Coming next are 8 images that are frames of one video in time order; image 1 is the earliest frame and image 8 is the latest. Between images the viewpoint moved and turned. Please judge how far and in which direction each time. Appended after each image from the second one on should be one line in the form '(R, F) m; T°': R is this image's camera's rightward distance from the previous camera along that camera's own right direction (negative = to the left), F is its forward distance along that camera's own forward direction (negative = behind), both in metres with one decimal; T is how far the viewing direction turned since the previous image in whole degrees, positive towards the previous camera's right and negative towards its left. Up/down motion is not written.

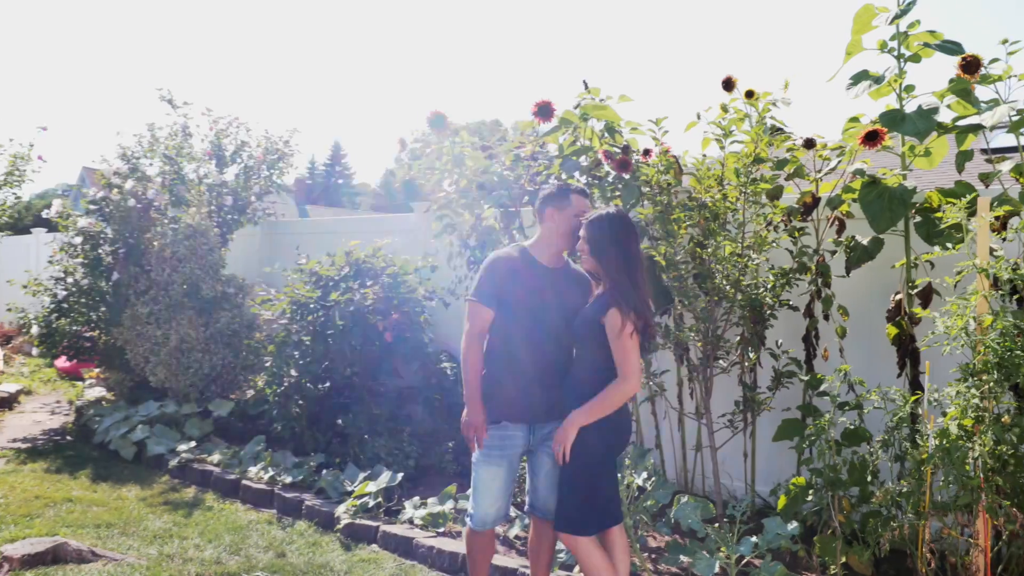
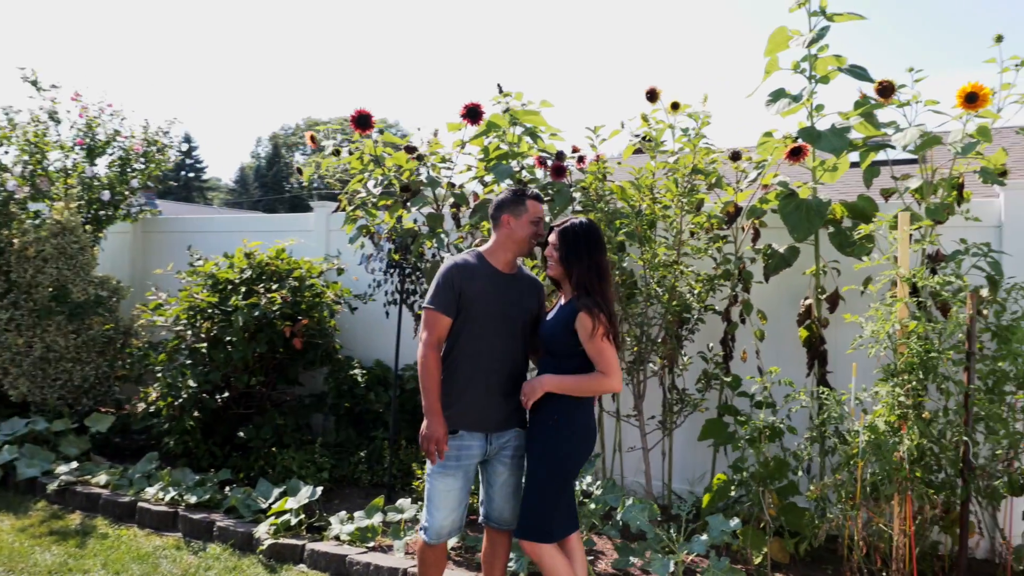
(-0.3, +0.1) m; +11°
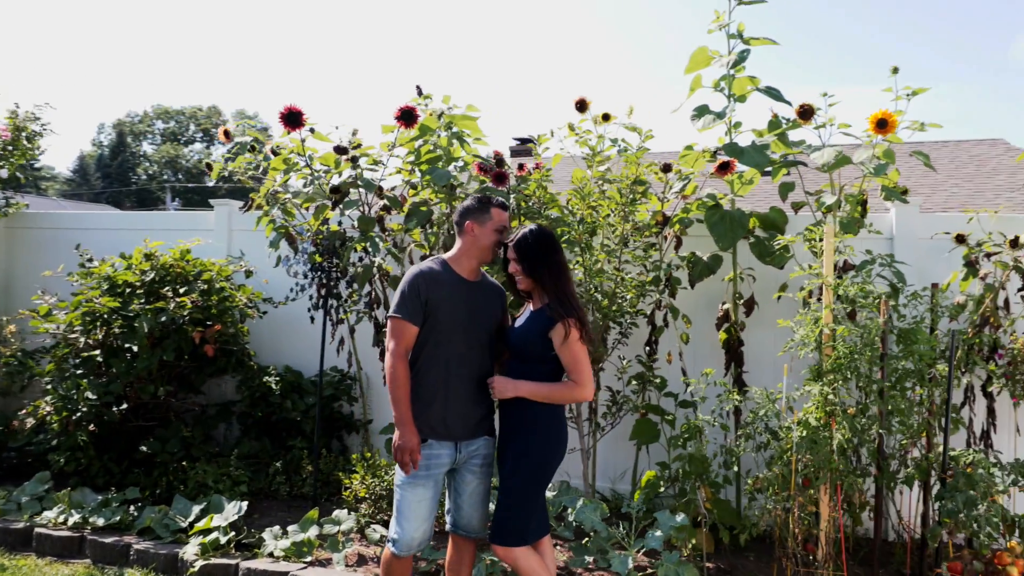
(-0.3, 0.0) m; +10°
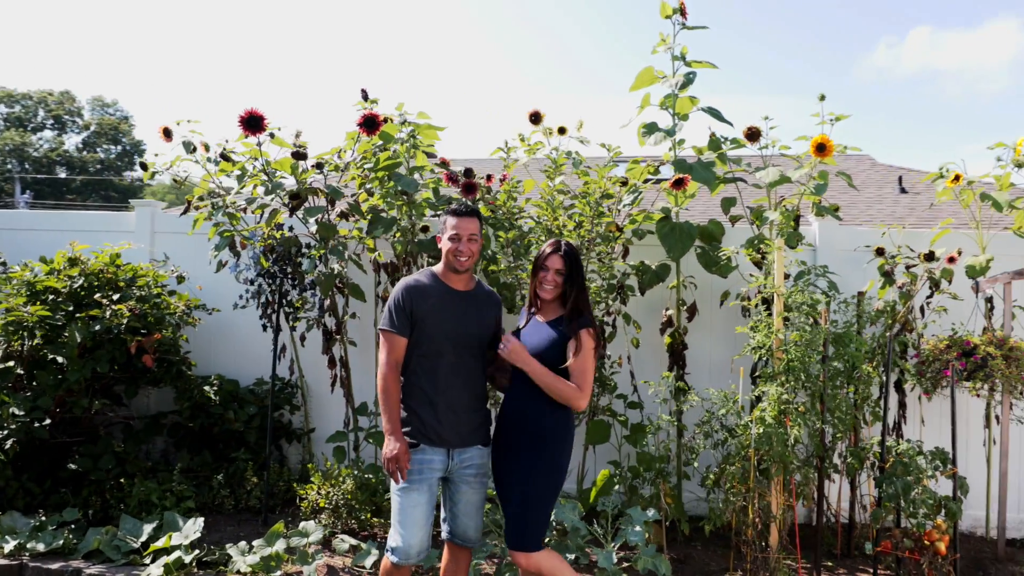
(-0.4, 0.0) m; +9°
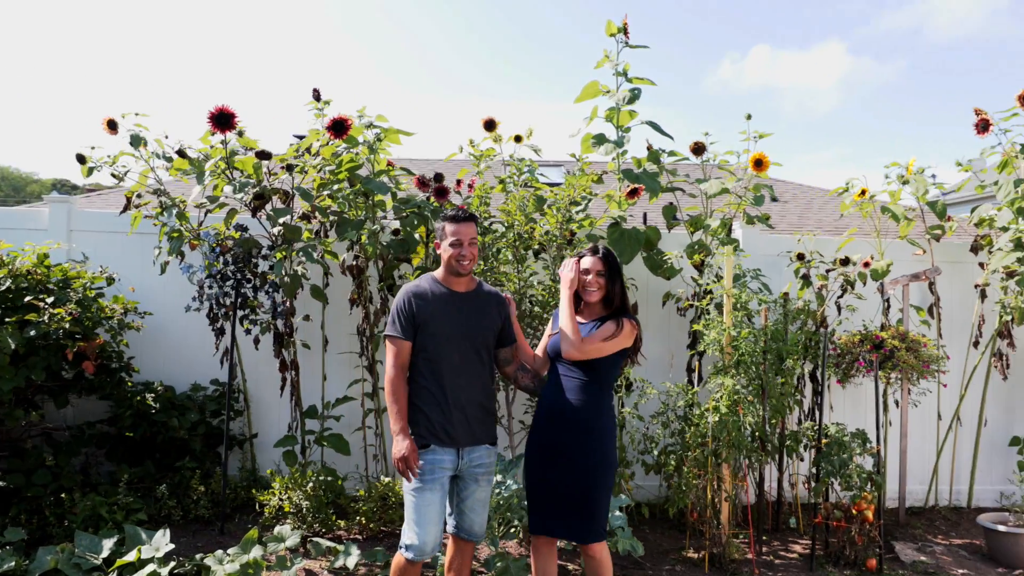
(-0.5, -0.1) m; +11°
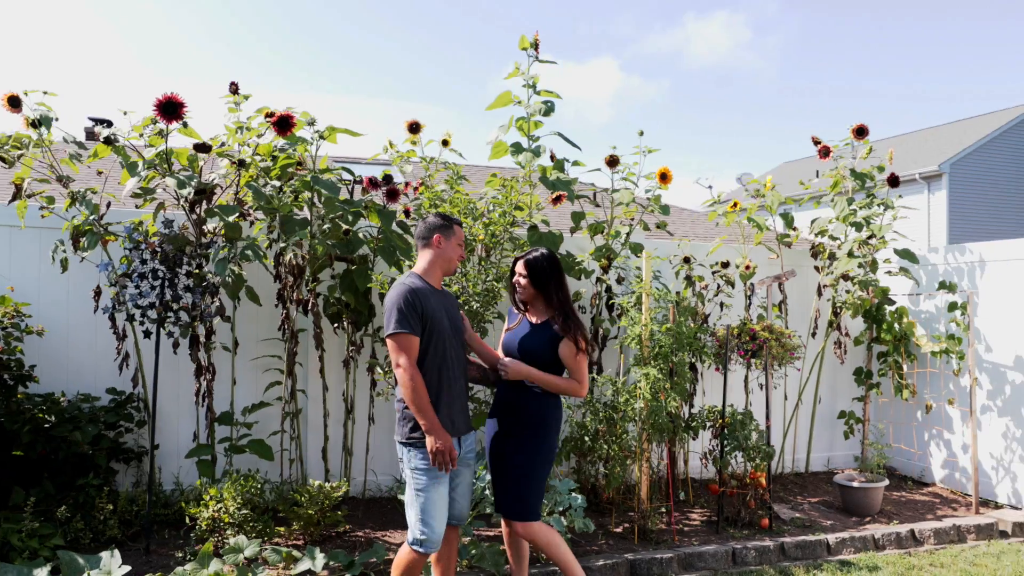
(-0.8, -0.1) m; +16°
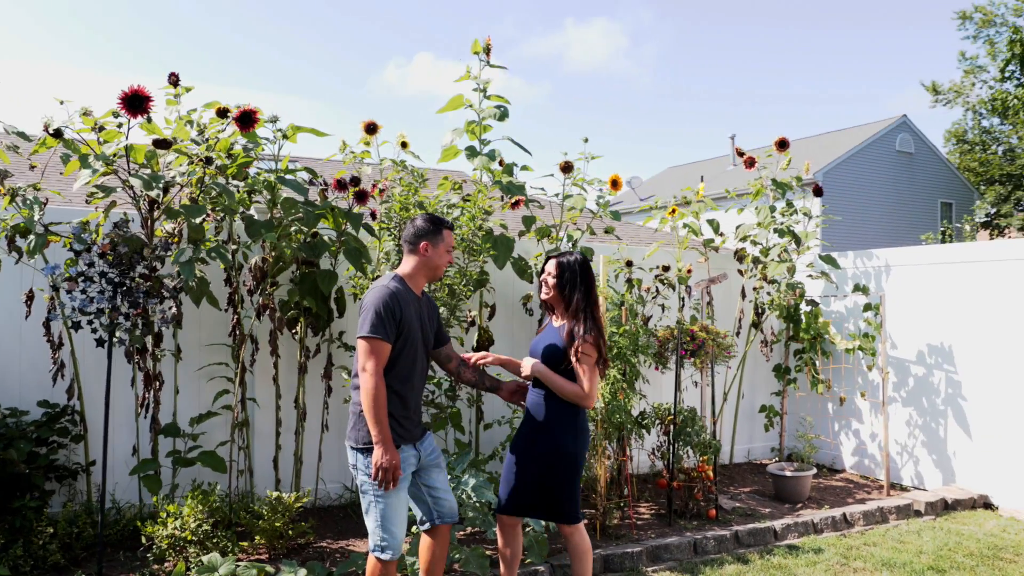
(-0.4, 0.0) m; +9°
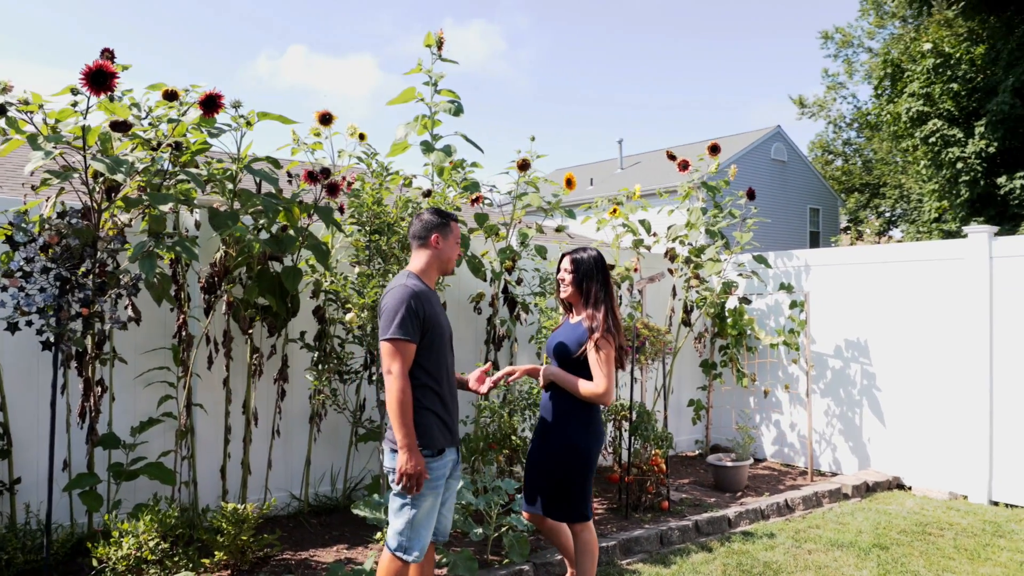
(-0.4, +0.1) m; +9°
